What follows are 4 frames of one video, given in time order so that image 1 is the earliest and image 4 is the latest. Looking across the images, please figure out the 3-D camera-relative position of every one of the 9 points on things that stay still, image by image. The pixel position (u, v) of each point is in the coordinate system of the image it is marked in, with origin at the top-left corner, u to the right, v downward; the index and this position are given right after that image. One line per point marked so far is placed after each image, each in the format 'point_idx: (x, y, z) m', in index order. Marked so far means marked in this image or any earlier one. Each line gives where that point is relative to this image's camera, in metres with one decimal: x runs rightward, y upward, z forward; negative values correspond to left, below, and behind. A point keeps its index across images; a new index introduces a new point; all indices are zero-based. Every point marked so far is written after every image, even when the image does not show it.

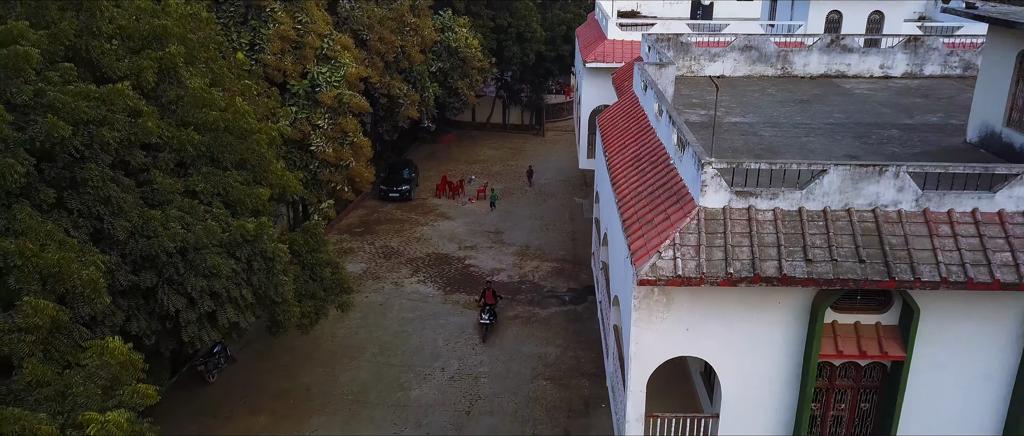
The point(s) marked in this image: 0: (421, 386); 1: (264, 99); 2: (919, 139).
0: (-1.9, -3.6, +16.0) m
1: (-4.6, +2.2, +13.8) m
2: (+6.5, +1.3, +12.1) m
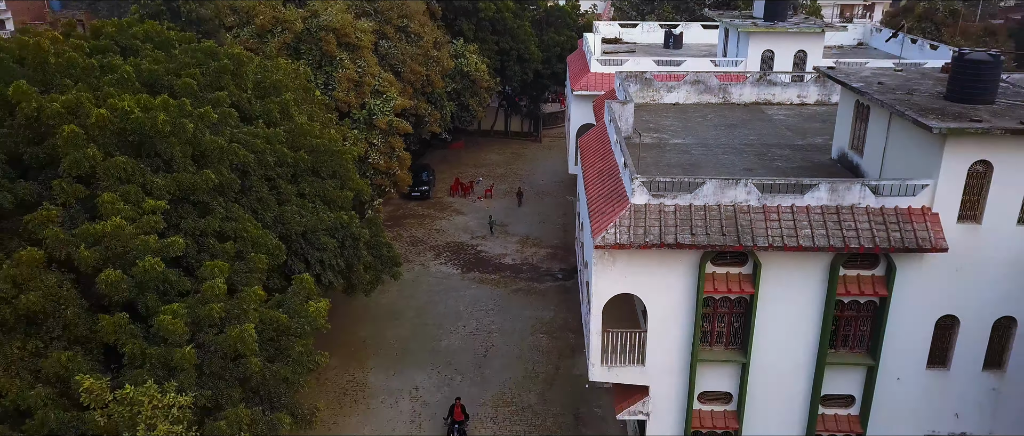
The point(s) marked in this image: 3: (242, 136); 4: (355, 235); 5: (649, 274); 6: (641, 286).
0: (-1.8, -3.4, +21.3) m
1: (-4.4, +2.3, +19.1) m
2: (+6.7, +1.4, +17.4) m
3: (-5.0, +1.6, +14.3) m
4: (-3.4, -0.4, +16.4) m
5: (+2.4, -1.0, +13.1) m
6: (+2.3, -1.2, +13.2) m
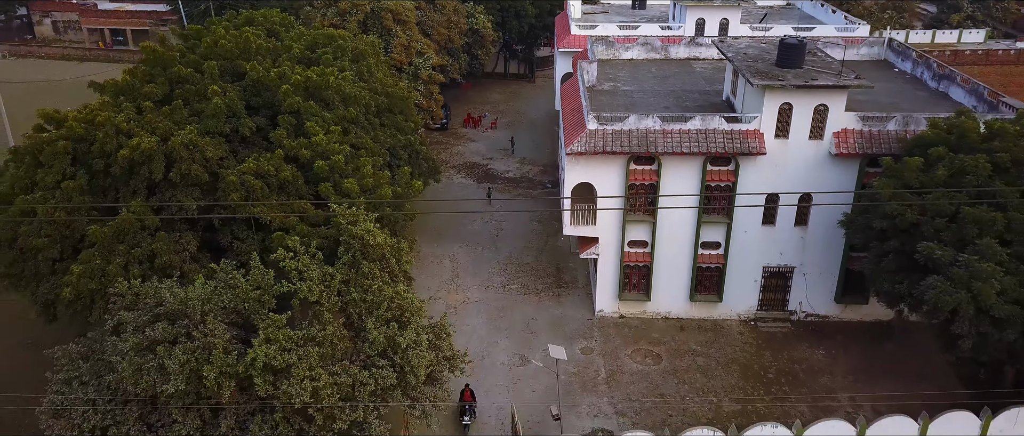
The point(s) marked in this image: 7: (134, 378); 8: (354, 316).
0: (-1.7, -0.3, +30.9) m
1: (-4.3, +5.2, +28.2) m
2: (+6.8, +4.3, +26.7) m
3: (-4.9, +4.1, +23.5) m
4: (-3.2, +2.3, +25.7) m
5: (+2.6, +1.4, +22.6) m
6: (+2.5, +1.2, +22.7) m
7: (-7.4, -3.2, +14.8) m
8: (-3.6, -2.2, +17.0) m
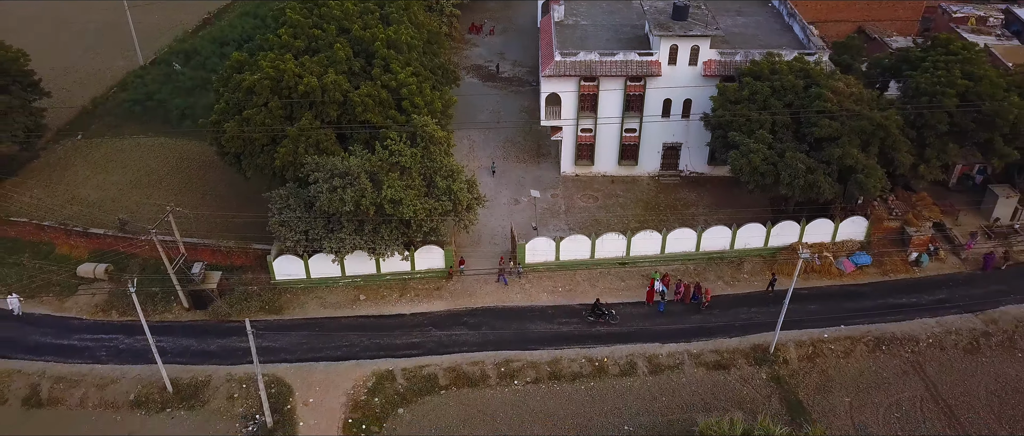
0: (-1.9, +6.4, +45.6) m
1: (-4.6, +11.2, +41.9) m
2: (+6.6, +10.1, +40.7) m
3: (-5.1, +9.3, +37.5) m
4: (-3.4, +8.0, +40.0) m
5: (+2.4, +6.6, +37.2) m
6: (+2.3, +6.4, +37.3) m
7: (-7.4, +0.5, +30.2) m
8: (-3.6, +1.9, +32.3) m
